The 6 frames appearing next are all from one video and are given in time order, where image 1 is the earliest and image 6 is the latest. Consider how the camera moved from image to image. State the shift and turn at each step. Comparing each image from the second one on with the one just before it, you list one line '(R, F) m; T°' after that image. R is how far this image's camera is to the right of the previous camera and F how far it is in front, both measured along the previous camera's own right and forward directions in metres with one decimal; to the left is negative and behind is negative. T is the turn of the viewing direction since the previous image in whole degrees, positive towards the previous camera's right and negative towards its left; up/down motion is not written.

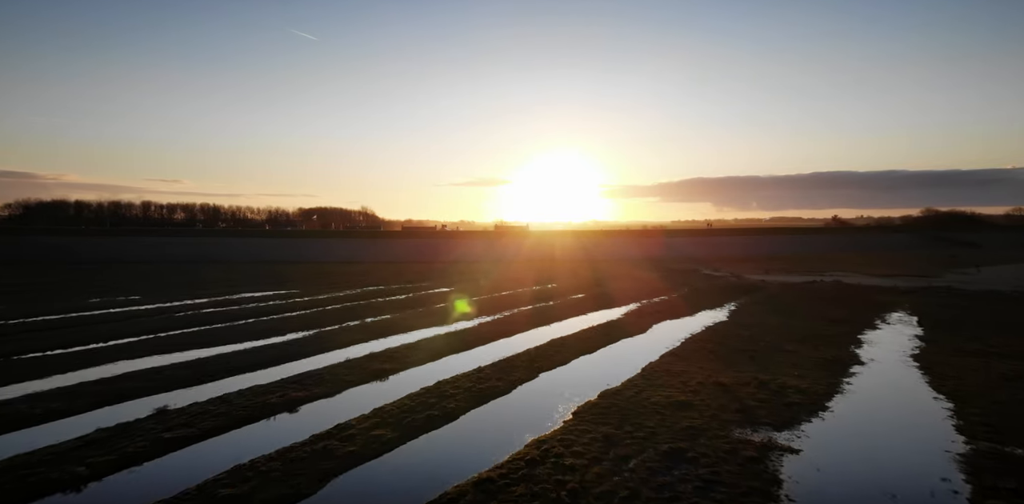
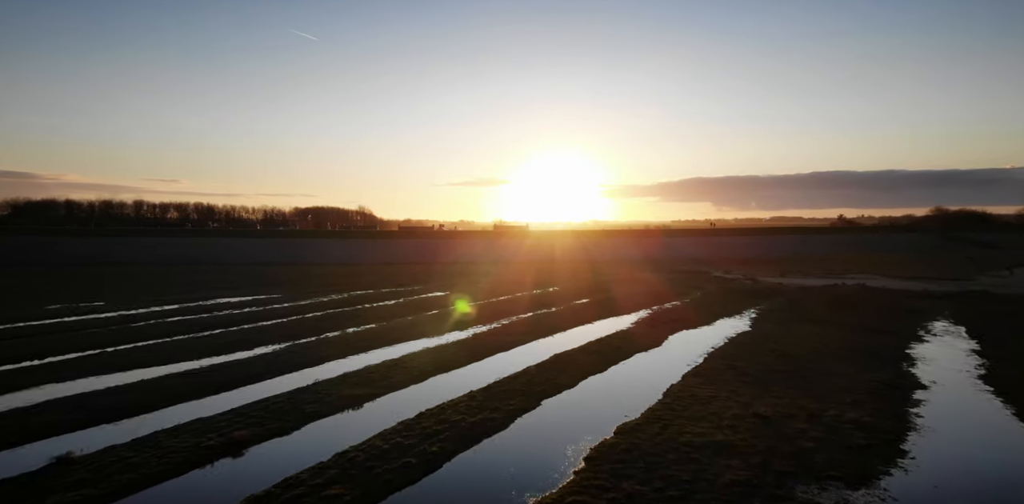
(0.0, +1.8) m; 0°
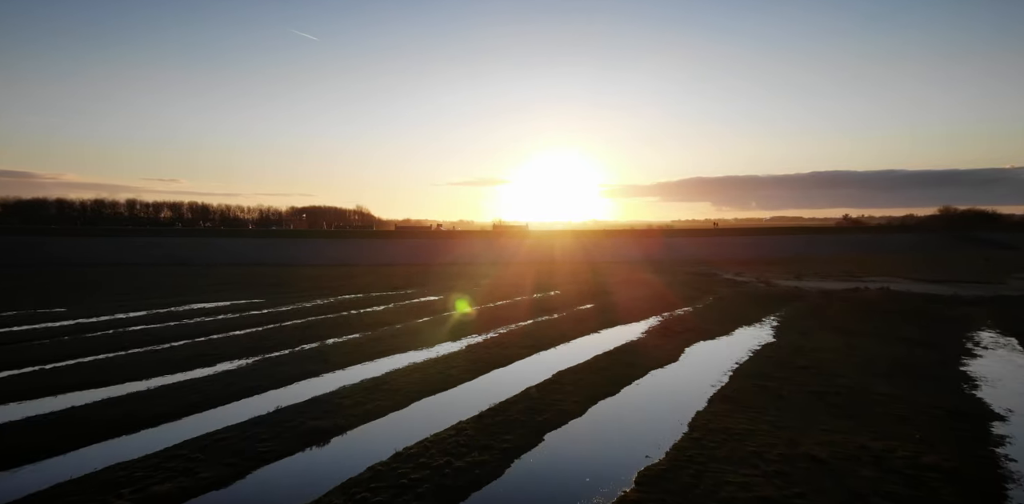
(0.0, +1.6) m; 0°
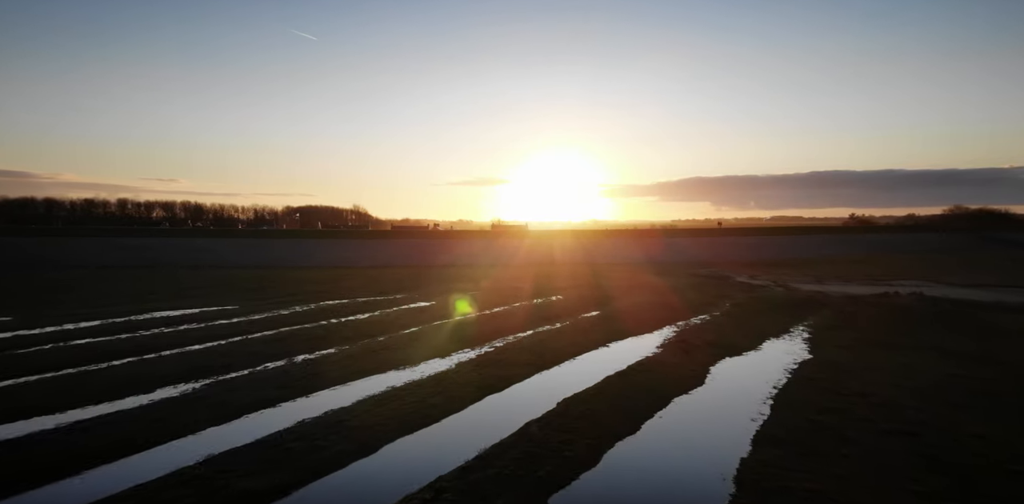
(+0.1, +1.9) m; 0°
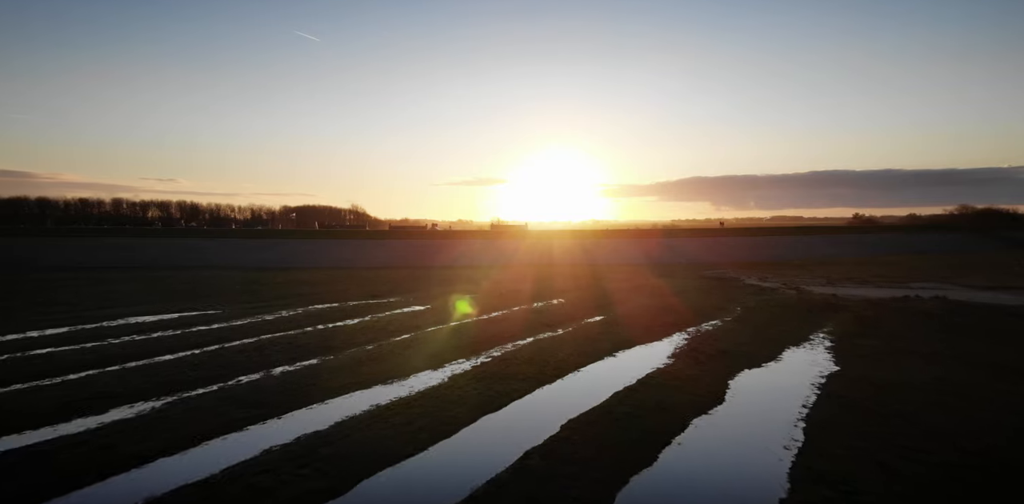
(0.0, +1.1) m; 0°
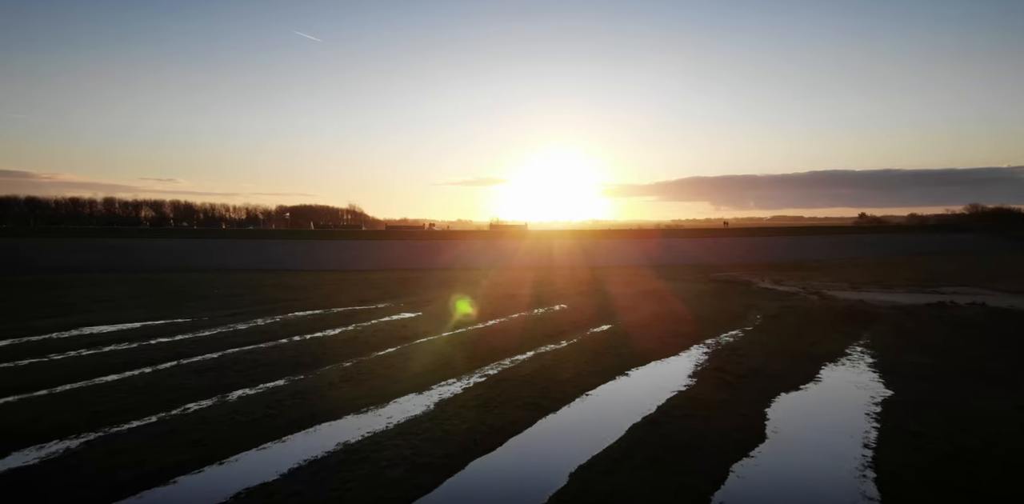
(0.0, +1.7) m; 0°
